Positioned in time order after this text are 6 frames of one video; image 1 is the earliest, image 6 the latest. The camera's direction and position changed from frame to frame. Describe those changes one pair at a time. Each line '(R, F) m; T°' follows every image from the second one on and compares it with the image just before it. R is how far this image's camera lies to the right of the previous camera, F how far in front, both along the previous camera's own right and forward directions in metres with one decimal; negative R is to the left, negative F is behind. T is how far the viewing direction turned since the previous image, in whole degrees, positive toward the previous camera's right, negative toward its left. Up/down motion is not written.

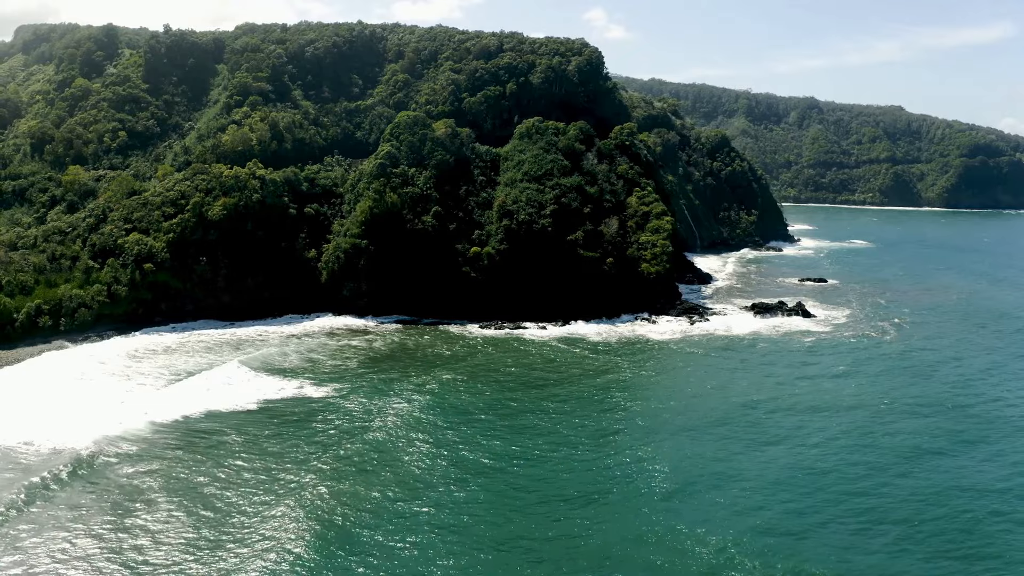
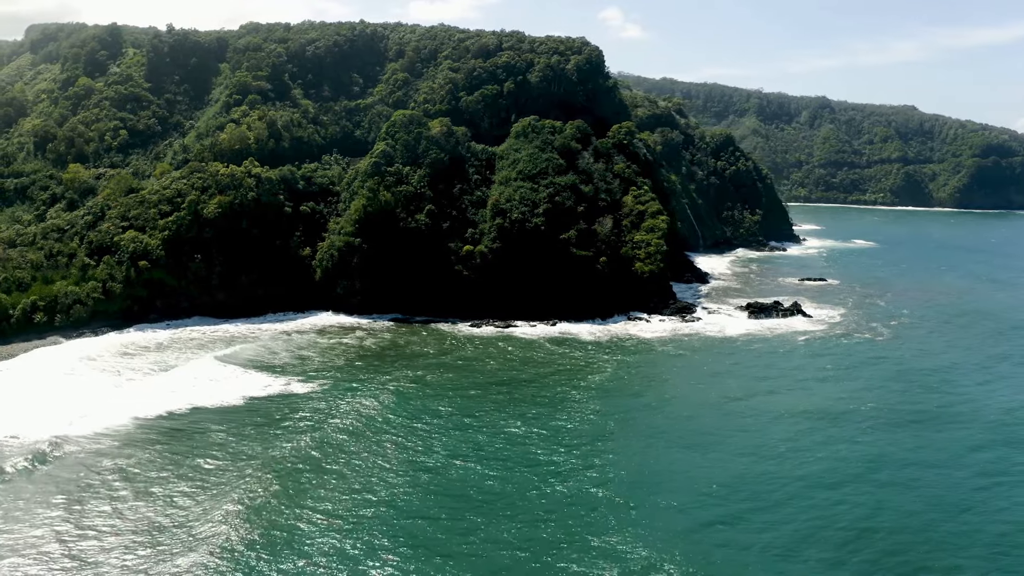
(+1.5, 0.0) m; -1°
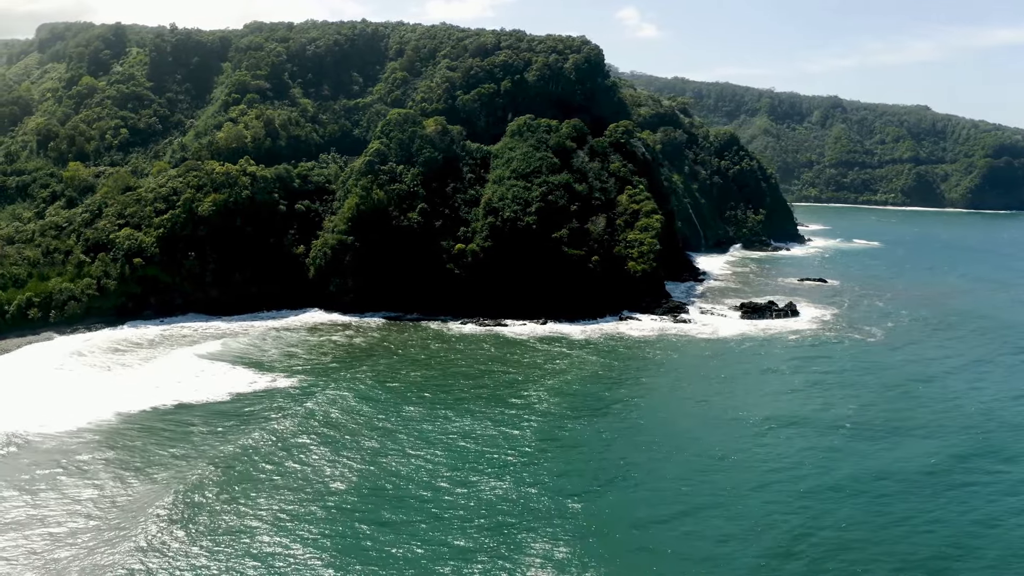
(+1.6, 0.0) m; -1°
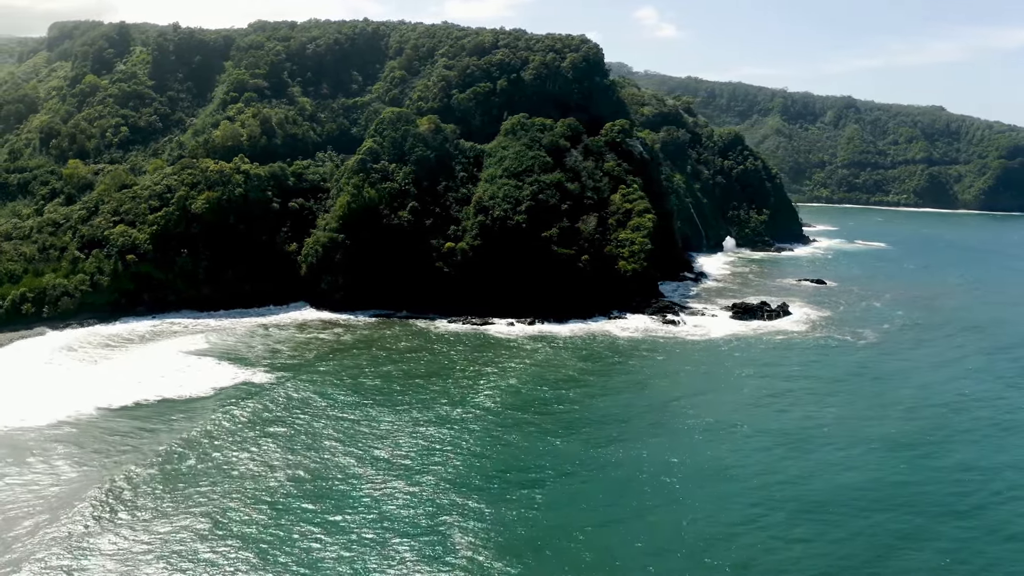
(+1.9, 0.0) m; -1°
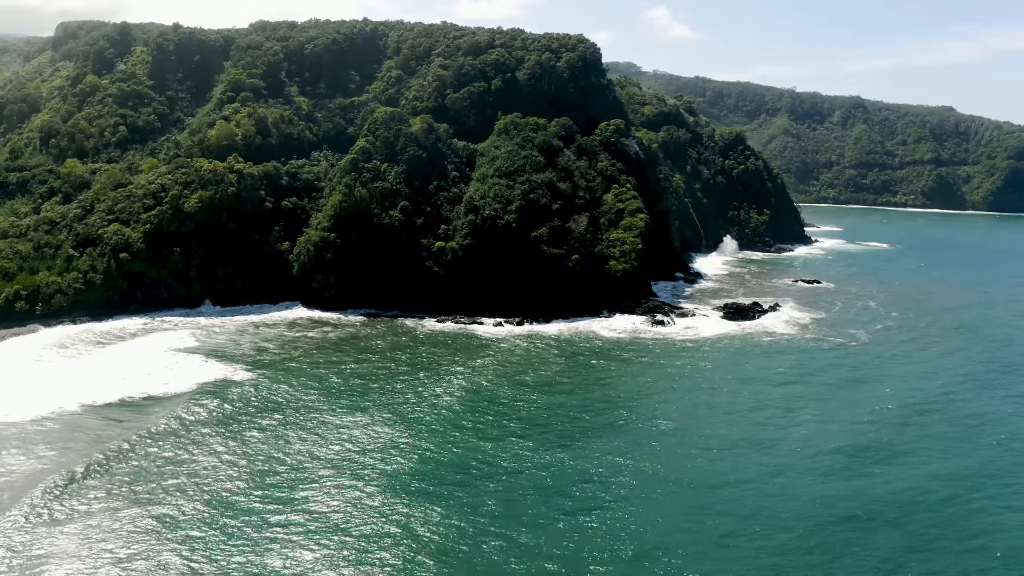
(+1.5, -0.1) m; -1°
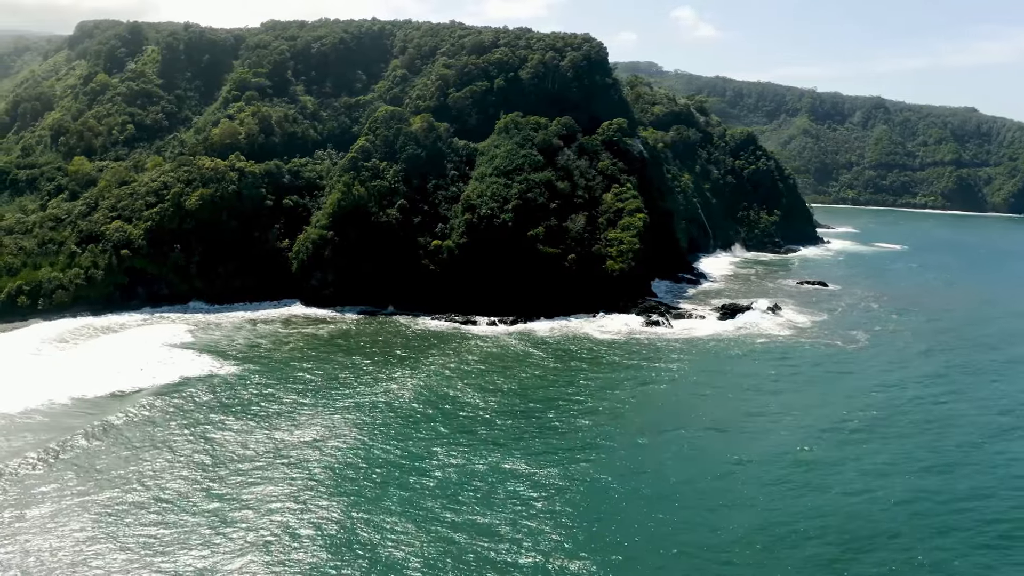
(+1.8, +0.1) m; -1°
